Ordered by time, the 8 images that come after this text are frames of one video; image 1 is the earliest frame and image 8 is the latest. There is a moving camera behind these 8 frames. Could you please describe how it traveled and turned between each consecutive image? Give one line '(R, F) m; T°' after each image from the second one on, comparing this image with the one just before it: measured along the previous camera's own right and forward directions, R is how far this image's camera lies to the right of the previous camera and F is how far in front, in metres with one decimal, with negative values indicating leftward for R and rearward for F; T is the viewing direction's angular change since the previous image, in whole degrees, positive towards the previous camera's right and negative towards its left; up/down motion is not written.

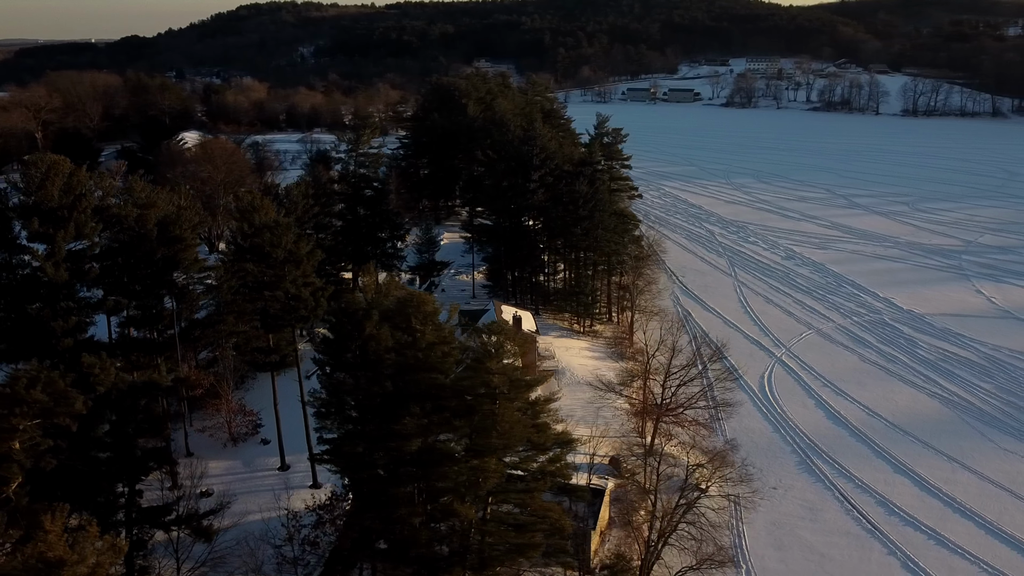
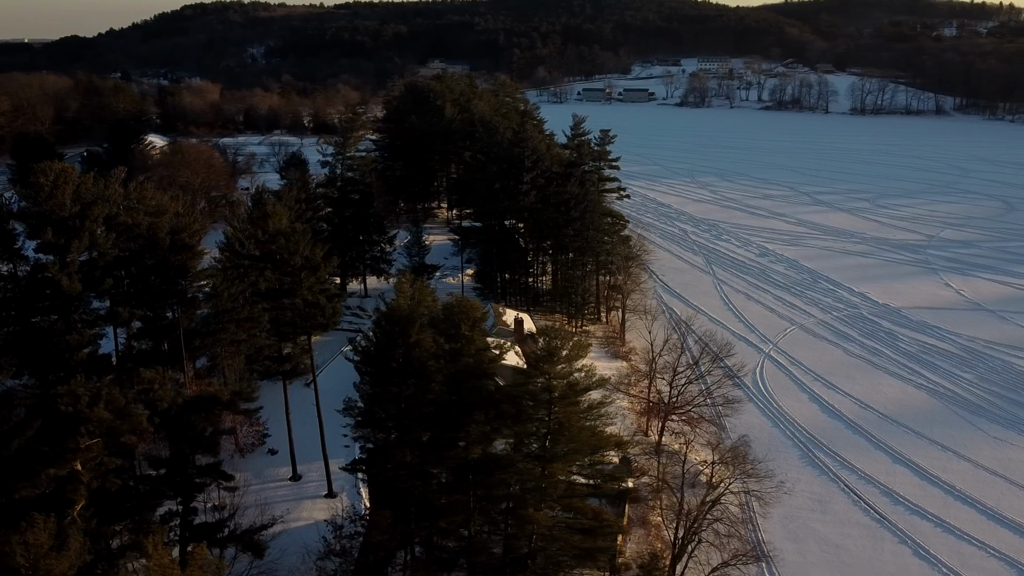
(-1.4, +0.1) m; +4°
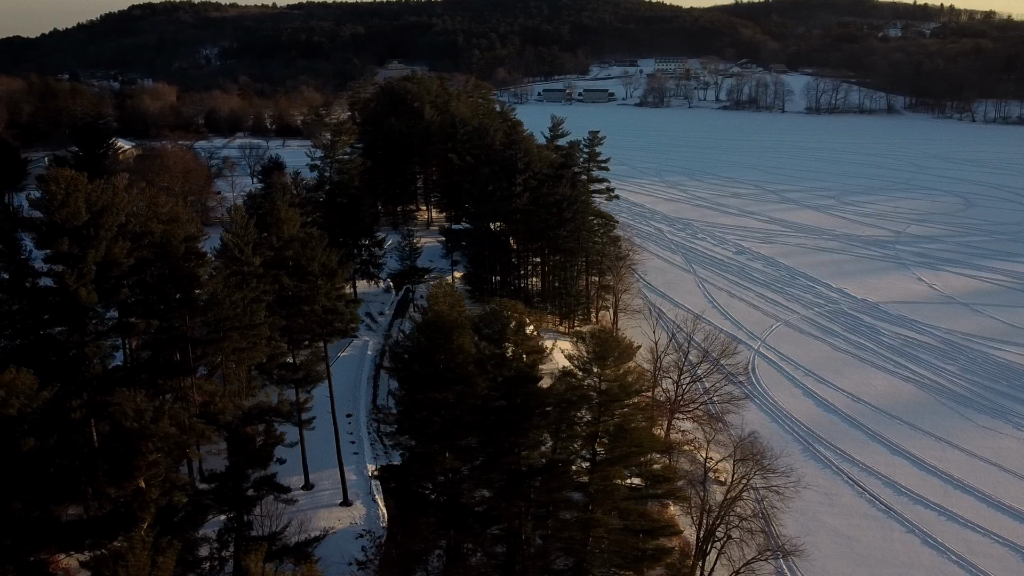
(-1.3, 0.0) m; +3°
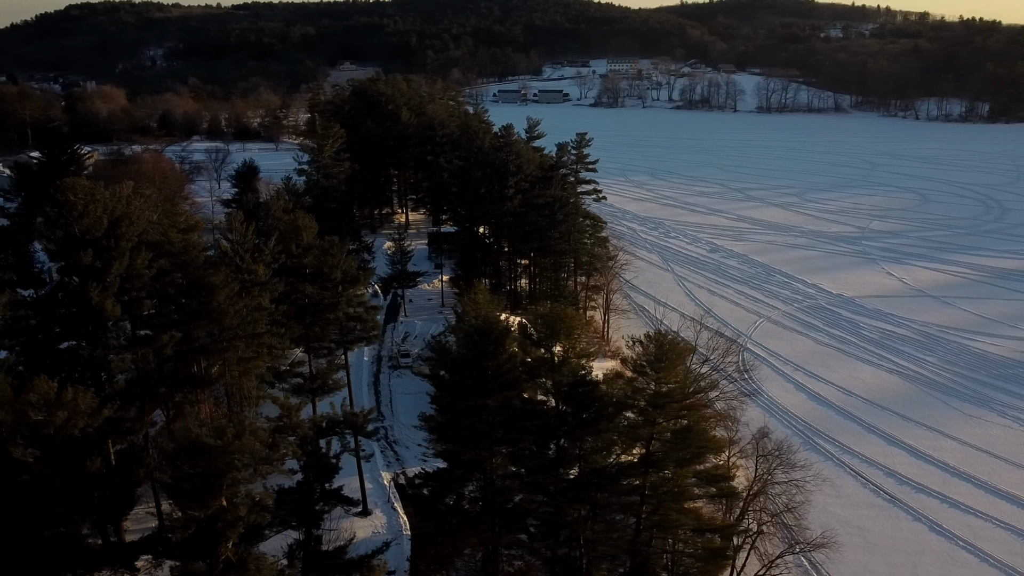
(-1.5, 0.0) m; +4°
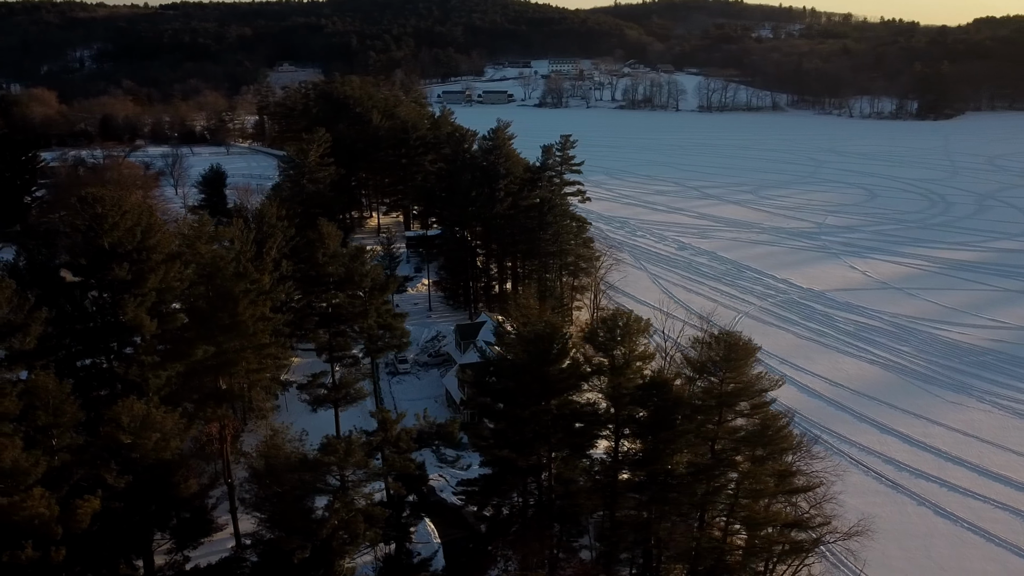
(-1.8, +0.1) m; +4°
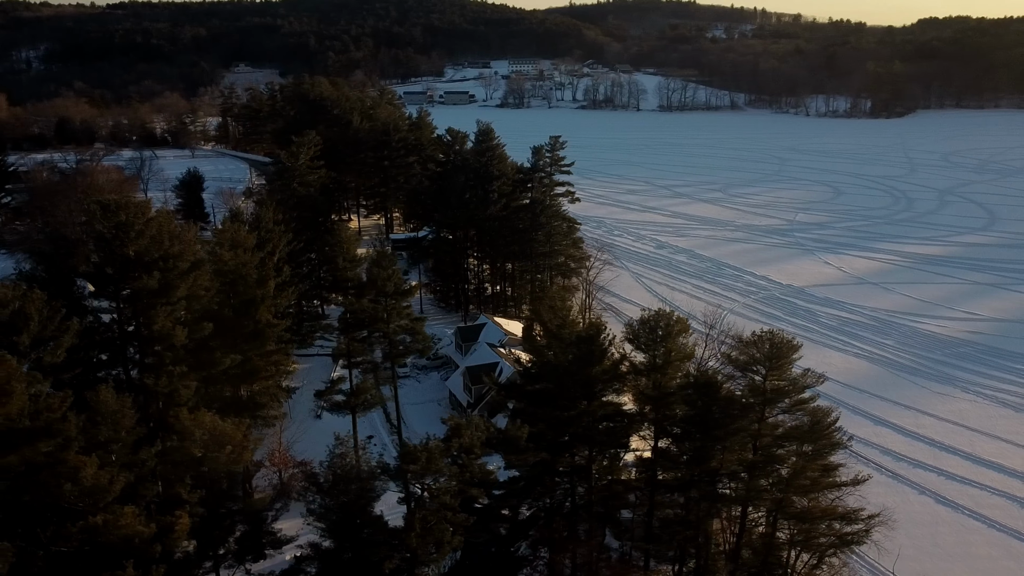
(-1.3, 0.0) m; +3°
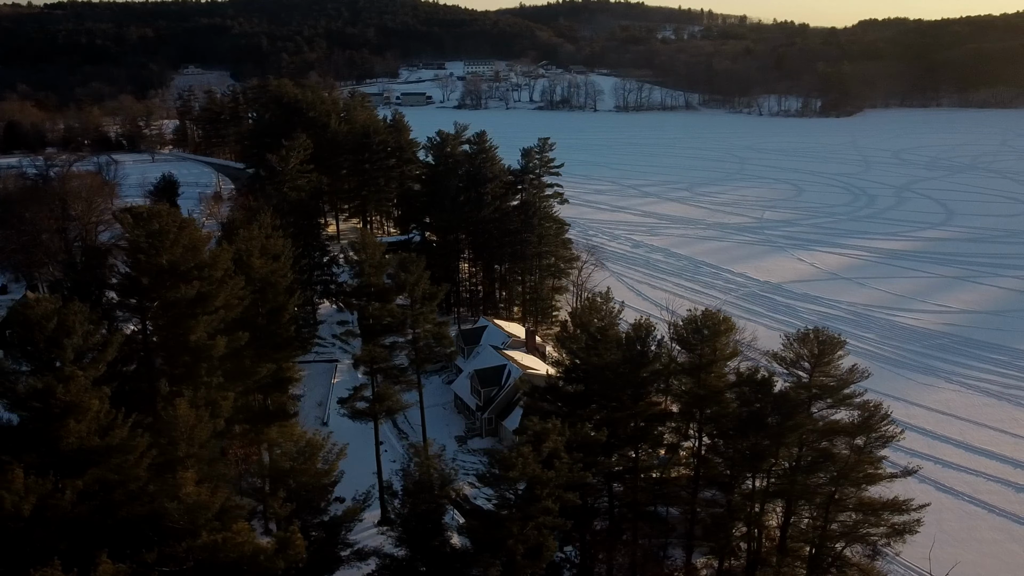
(-1.5, 0.0) m; +3°
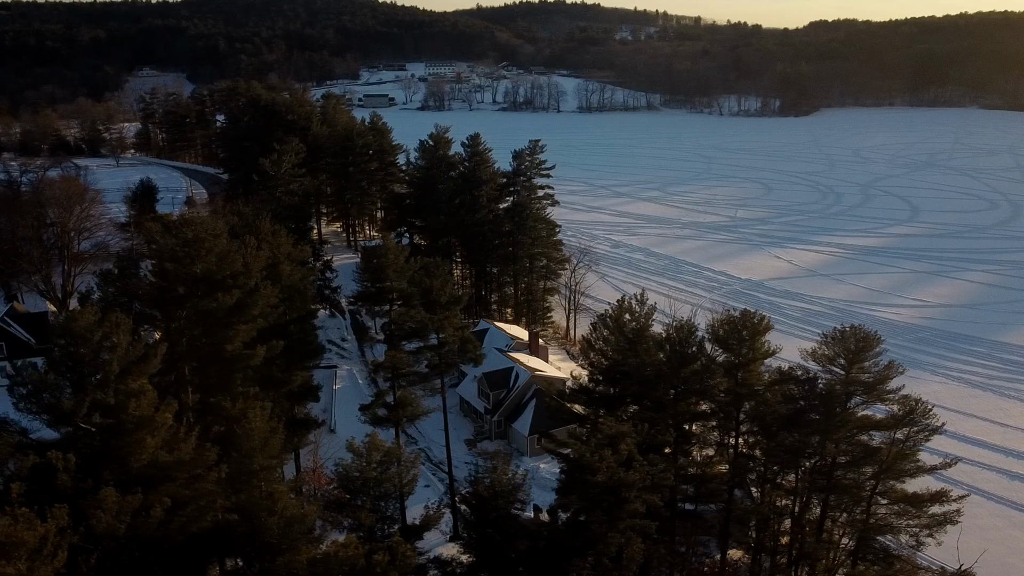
(-1.3, 0.0) m; +3°
